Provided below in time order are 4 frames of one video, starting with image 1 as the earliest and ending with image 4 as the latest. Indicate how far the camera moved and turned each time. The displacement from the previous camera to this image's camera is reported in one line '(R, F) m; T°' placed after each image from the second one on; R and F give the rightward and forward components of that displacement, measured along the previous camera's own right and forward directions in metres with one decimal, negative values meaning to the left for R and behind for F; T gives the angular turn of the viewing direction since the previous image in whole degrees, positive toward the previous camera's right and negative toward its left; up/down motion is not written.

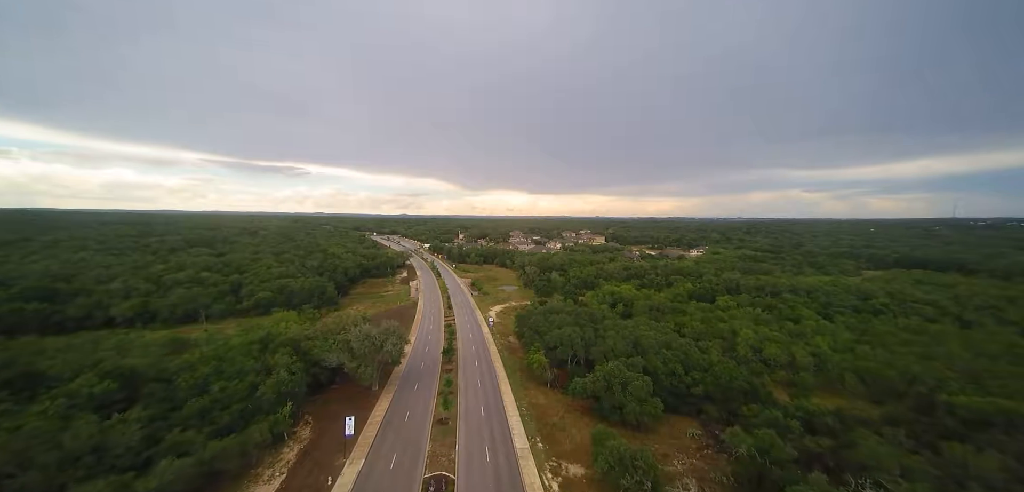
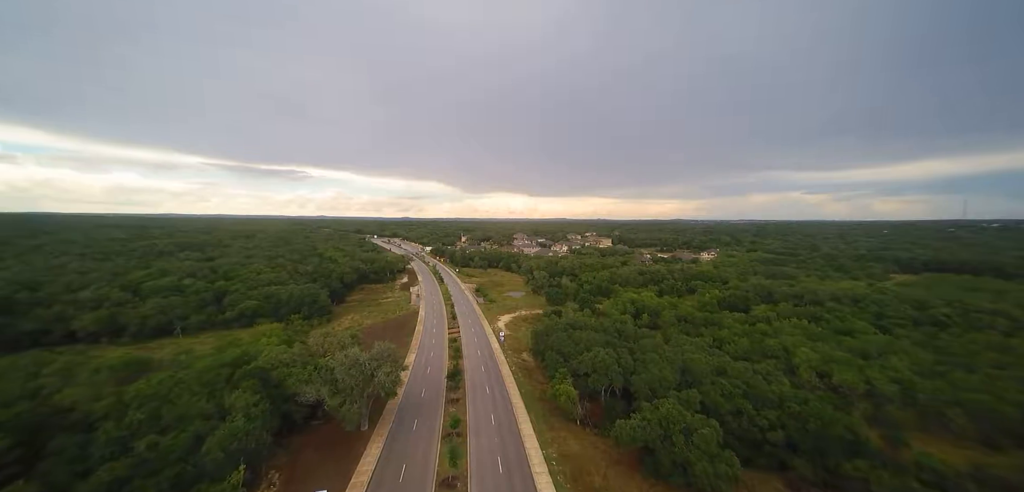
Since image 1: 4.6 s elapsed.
(-2.1, +8.2) m; 0°
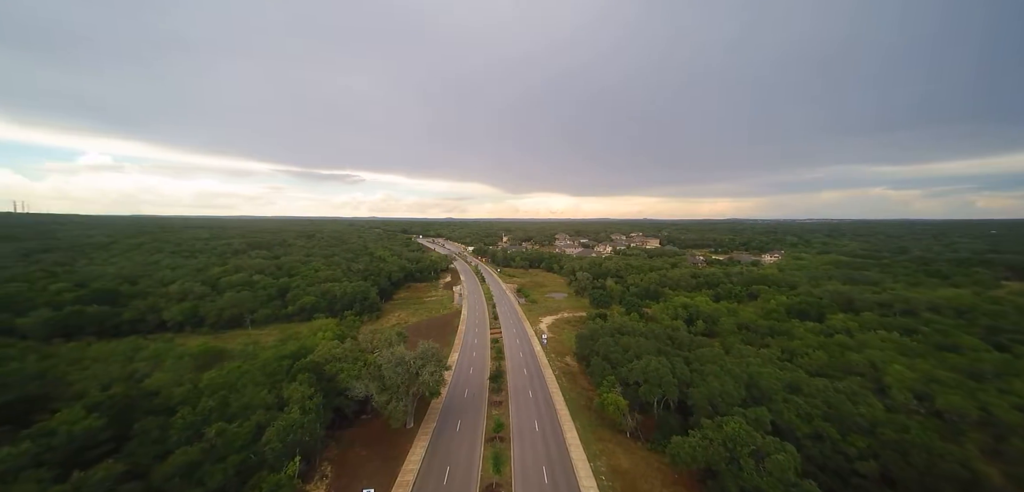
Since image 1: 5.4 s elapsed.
(-0.5, +1.1) m; -7°
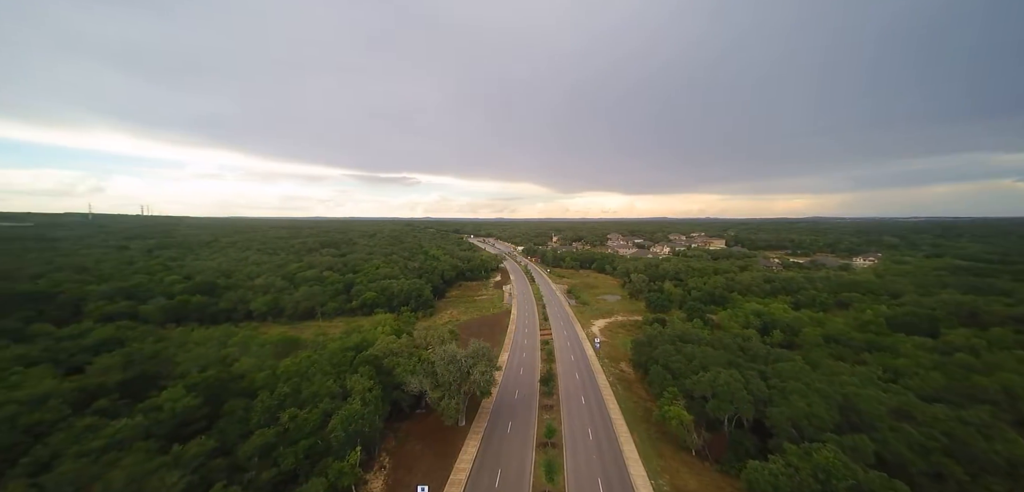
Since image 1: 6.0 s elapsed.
(-0.4, +0.9) m; -8°
